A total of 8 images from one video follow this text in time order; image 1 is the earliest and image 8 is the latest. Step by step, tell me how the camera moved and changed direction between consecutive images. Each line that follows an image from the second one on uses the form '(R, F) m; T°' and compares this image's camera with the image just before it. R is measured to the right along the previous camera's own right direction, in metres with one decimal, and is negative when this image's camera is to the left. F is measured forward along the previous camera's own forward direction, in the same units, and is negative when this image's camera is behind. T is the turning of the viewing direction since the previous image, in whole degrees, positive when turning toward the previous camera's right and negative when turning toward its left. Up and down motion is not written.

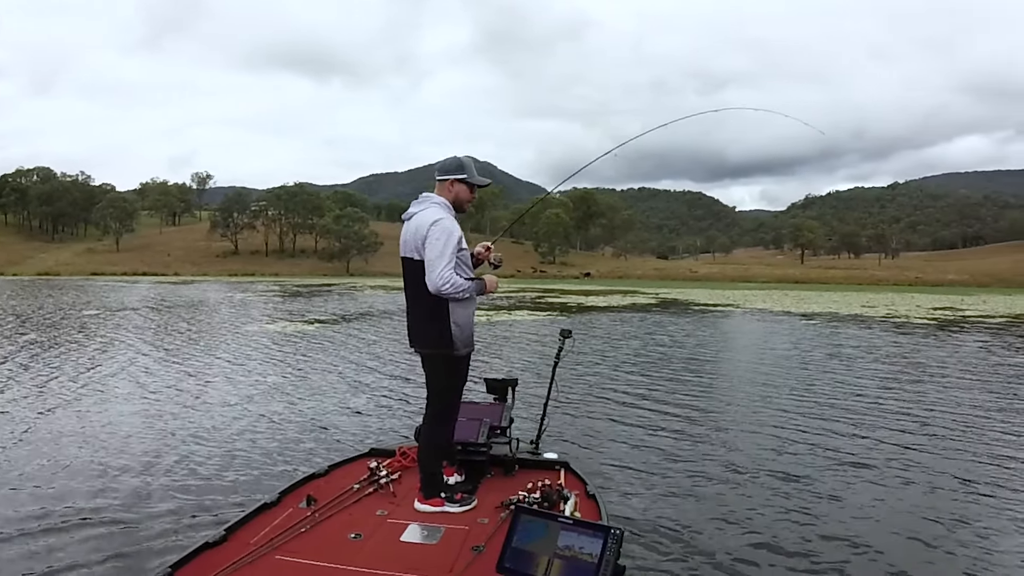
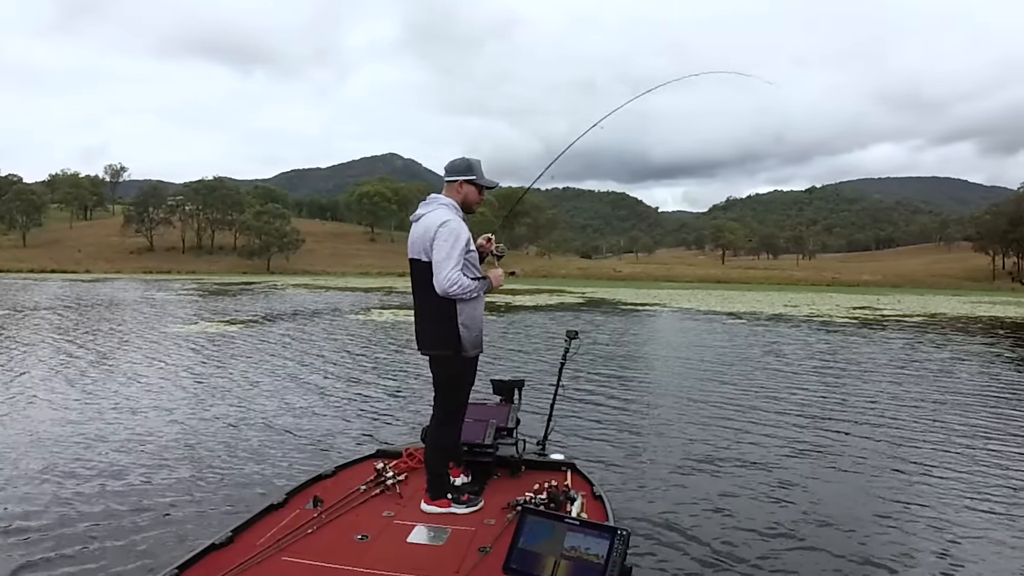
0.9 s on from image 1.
(-1.4, +0.1) m; +8°
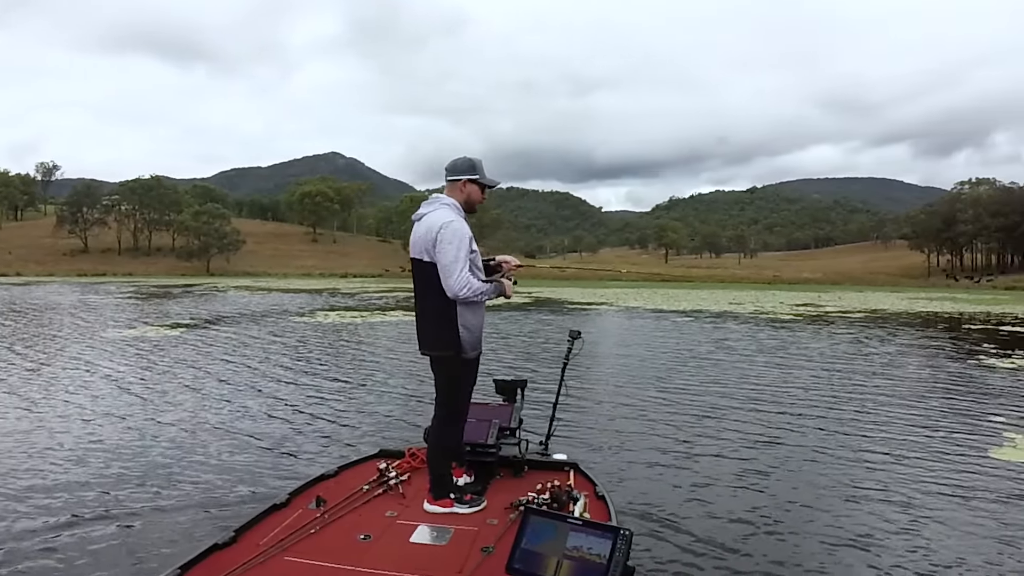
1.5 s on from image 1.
(-1.0, +0.1) m; +6°
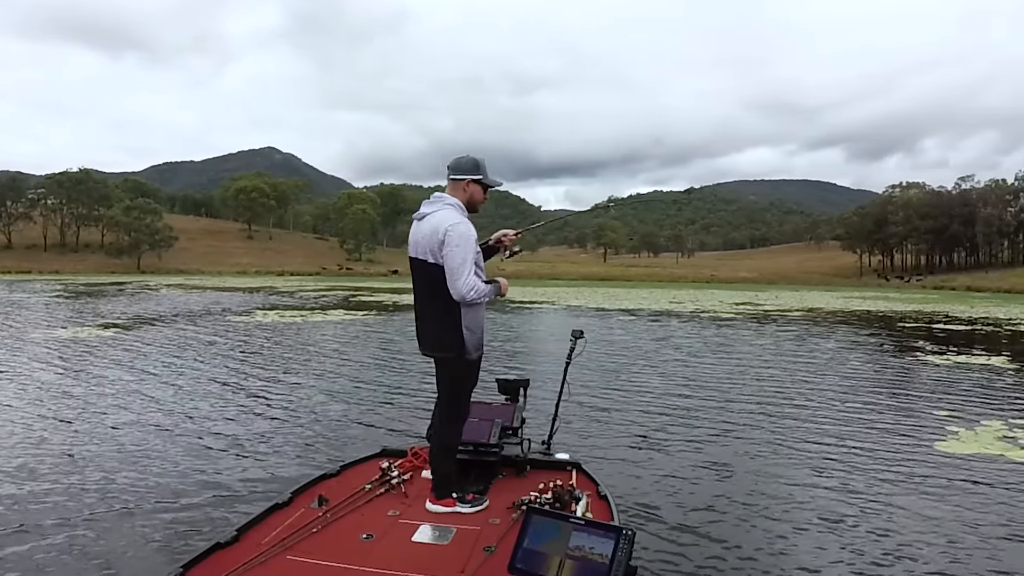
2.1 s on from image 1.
(-1.1, +0.1) m; +6°
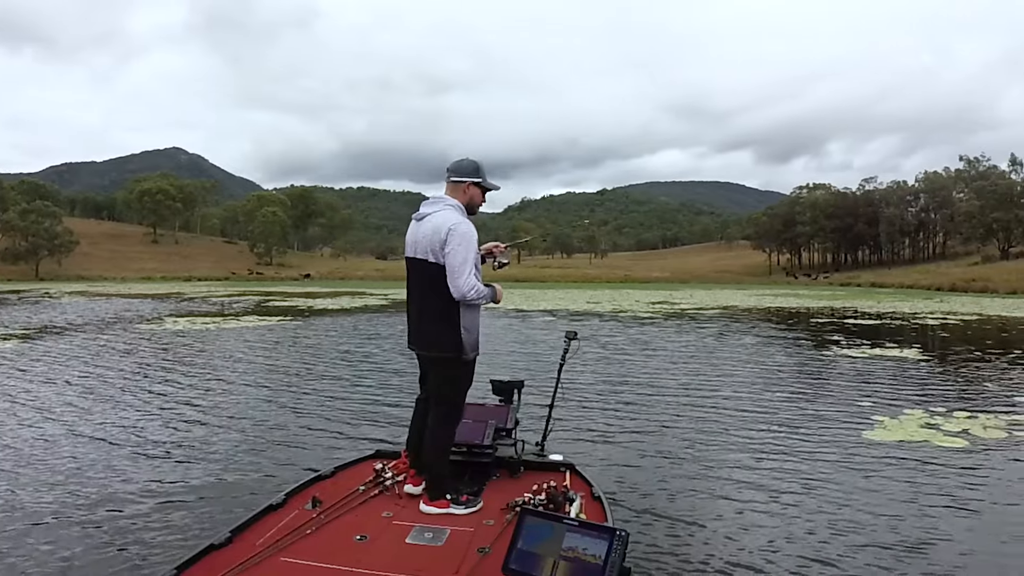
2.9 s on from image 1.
(-1.3, +0.2) m; +8°
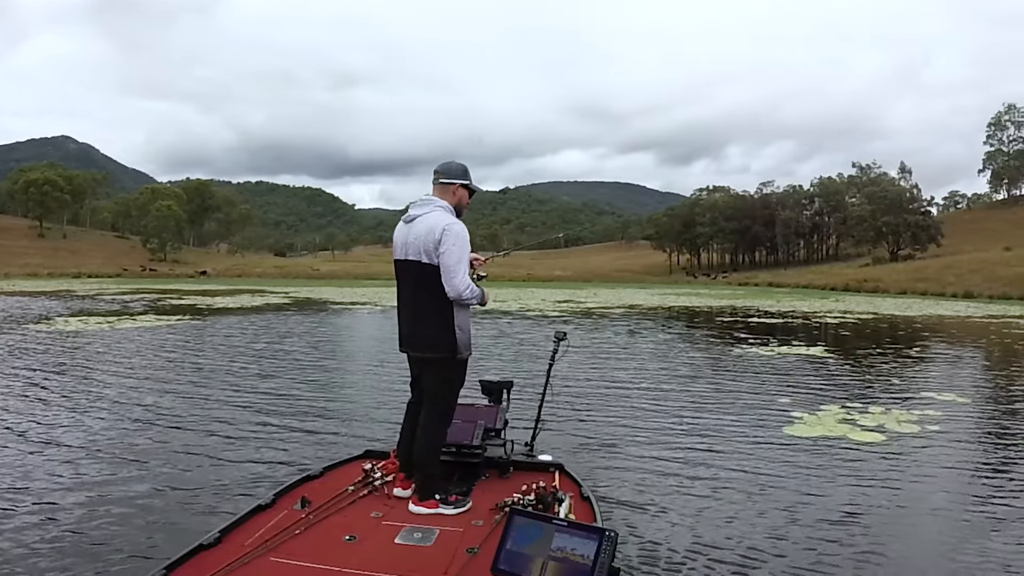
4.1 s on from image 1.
(-1.5, +0.2) m; +9°
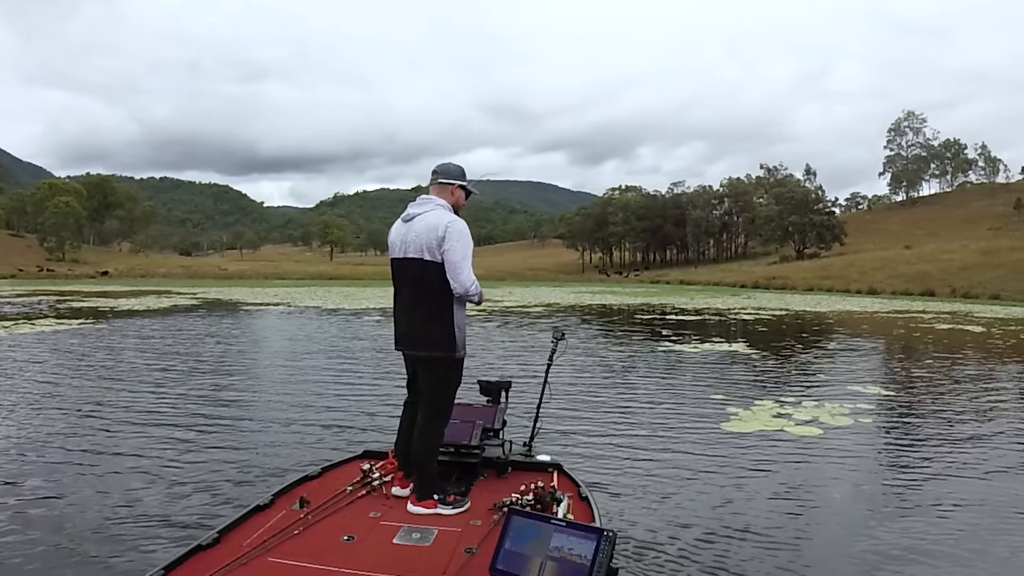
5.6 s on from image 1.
(-1.4, +0.2) m; +8°
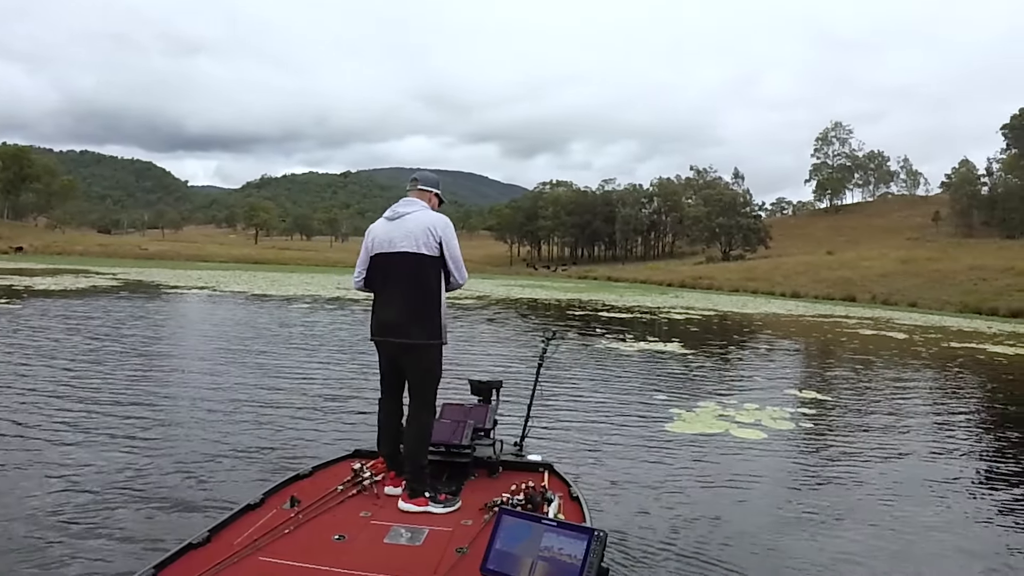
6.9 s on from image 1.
(-1.2, +0.1) m; +7°
